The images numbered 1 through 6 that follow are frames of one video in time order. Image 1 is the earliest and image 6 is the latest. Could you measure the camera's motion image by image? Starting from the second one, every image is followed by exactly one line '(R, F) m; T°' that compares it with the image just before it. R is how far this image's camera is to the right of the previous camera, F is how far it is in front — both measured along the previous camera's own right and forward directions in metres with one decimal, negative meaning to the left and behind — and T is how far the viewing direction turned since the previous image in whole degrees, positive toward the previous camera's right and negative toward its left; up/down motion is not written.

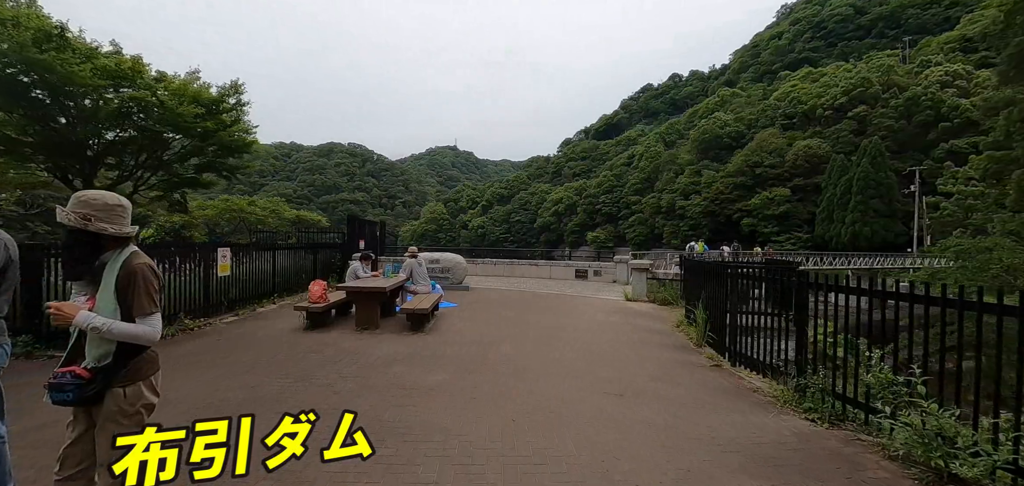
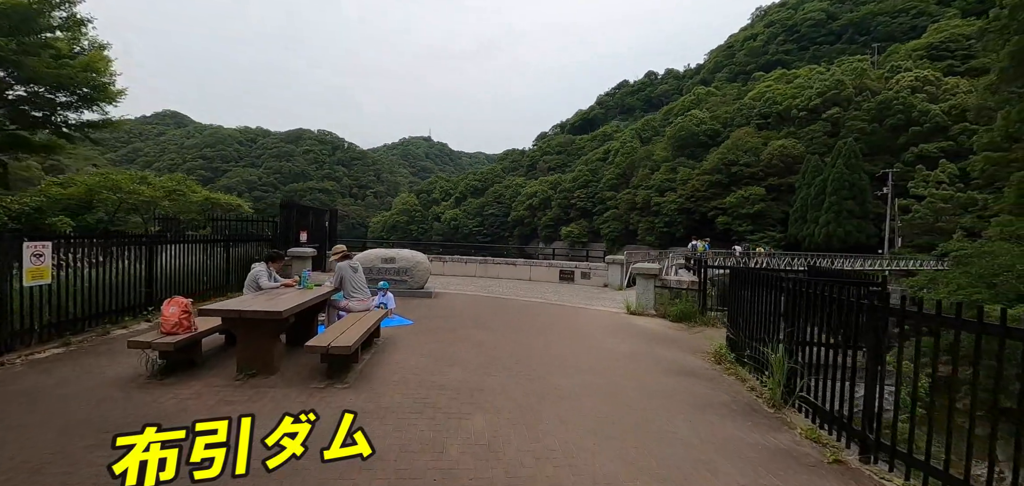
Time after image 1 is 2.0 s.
(-0.1, +2.7) m; +4°
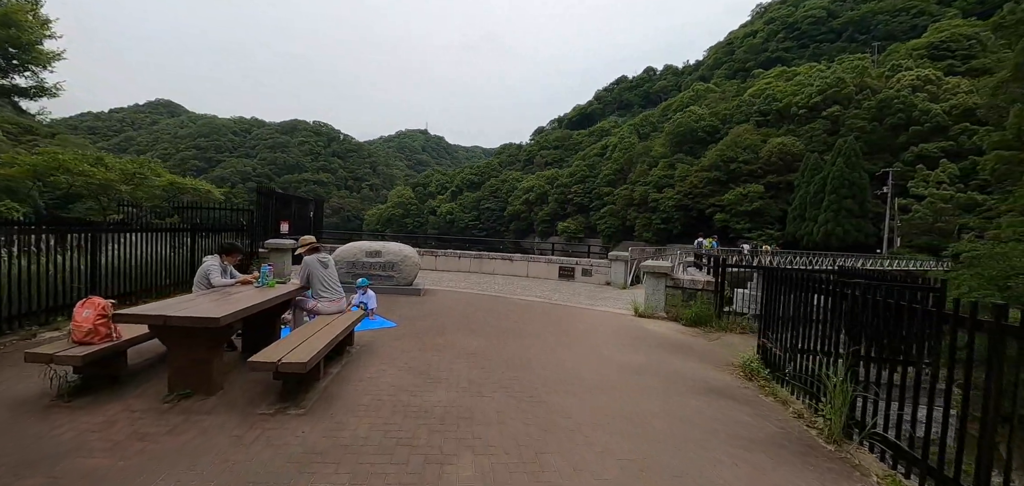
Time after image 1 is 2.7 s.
(0.0, +0.9) m; +1°
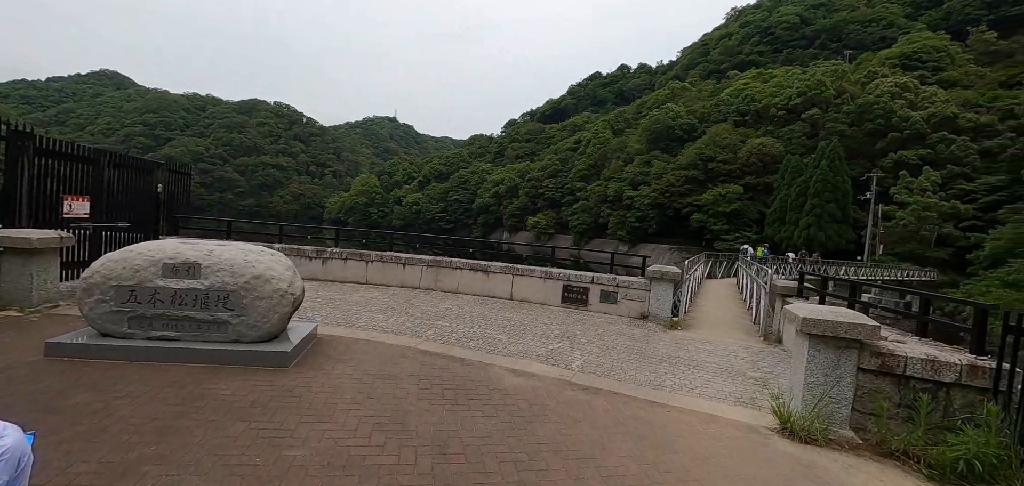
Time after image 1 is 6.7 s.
(-0.2, +5.2) m; +5°
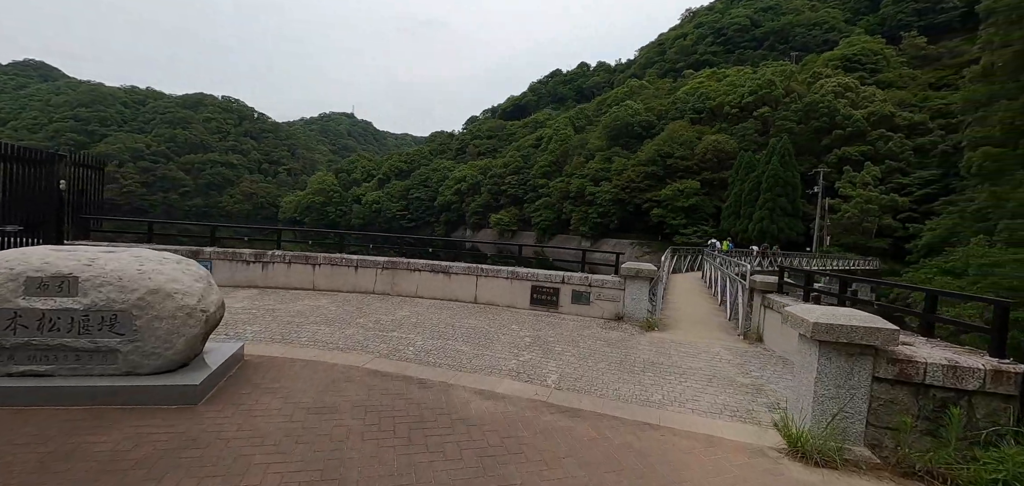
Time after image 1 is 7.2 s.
(0.0, +0.7) m; +5°
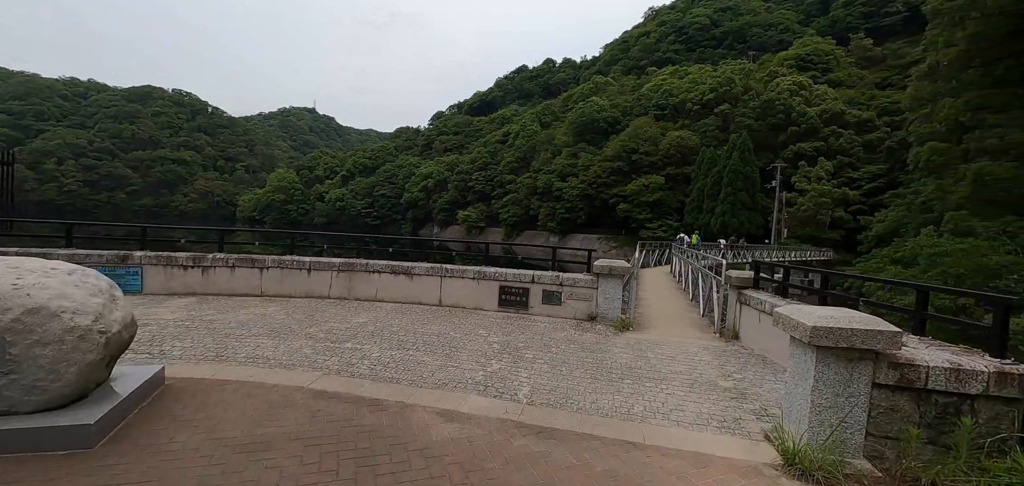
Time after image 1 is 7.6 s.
(0.0, +0.5) m; +4°
